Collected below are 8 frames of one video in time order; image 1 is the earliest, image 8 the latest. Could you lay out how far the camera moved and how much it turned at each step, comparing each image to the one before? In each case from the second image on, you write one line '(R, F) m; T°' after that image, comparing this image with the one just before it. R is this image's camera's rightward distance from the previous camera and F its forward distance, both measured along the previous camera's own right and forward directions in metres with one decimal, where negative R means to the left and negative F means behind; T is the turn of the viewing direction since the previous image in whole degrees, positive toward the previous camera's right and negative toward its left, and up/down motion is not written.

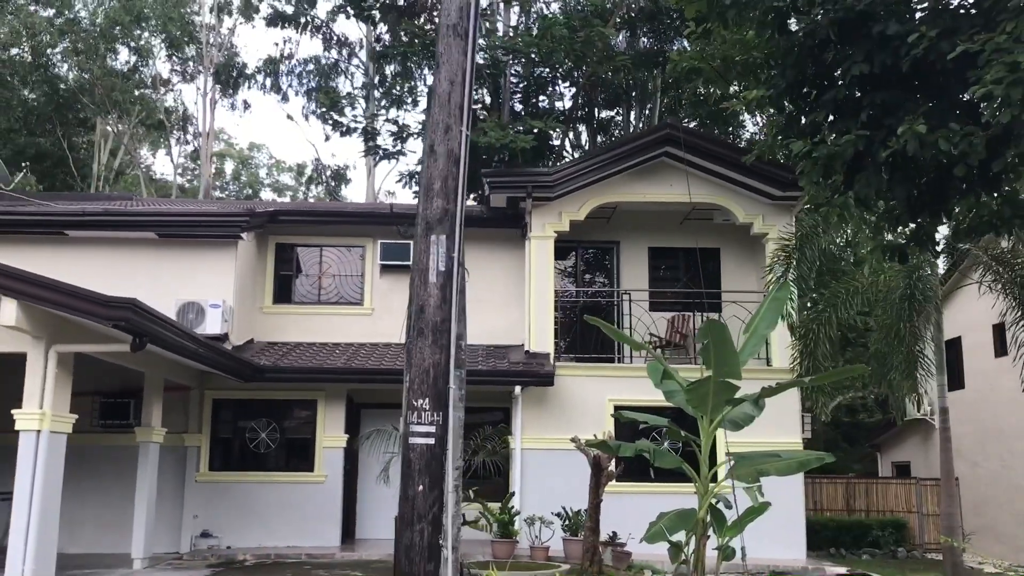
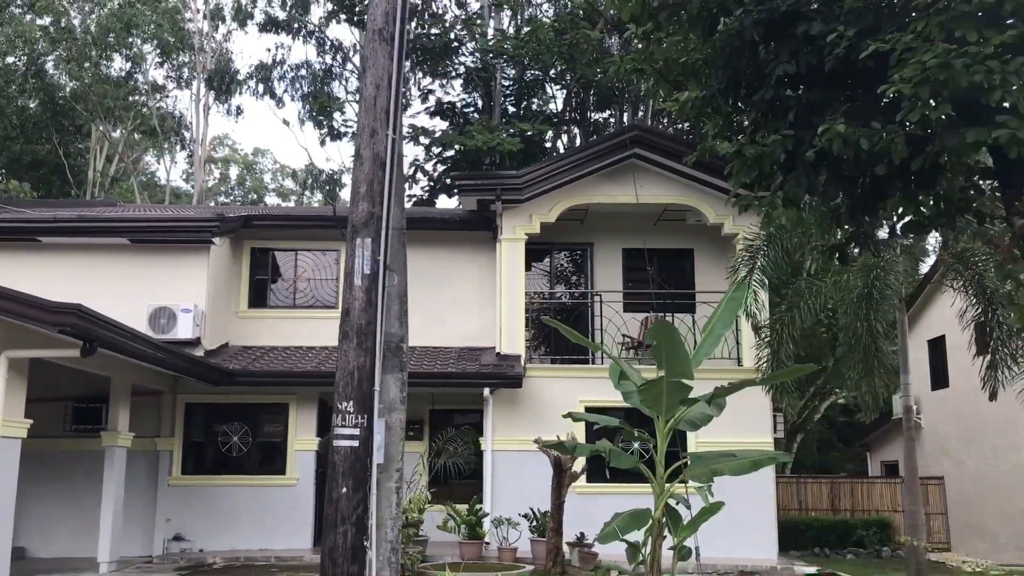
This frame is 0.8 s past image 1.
(+0.6, 0.0) m; 0°
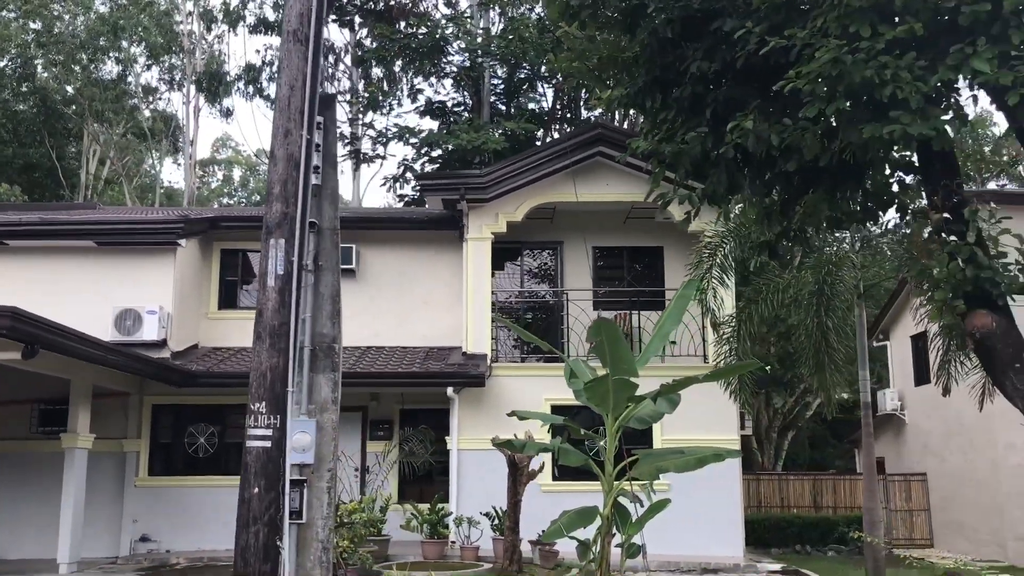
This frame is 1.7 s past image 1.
(+0.6, 0.0) m; 0°
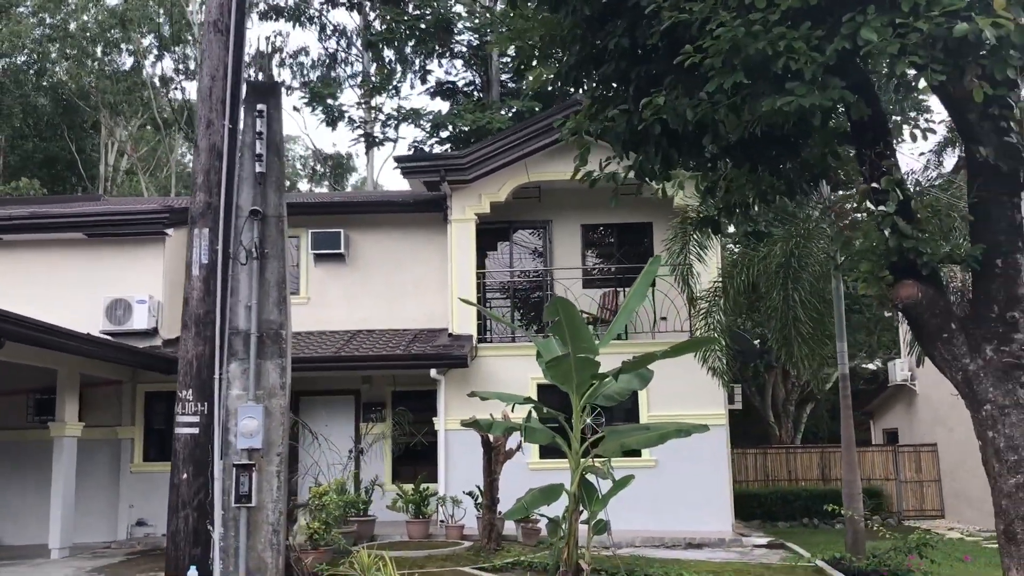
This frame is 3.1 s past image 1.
(+0.8, 0.0) m; -2°
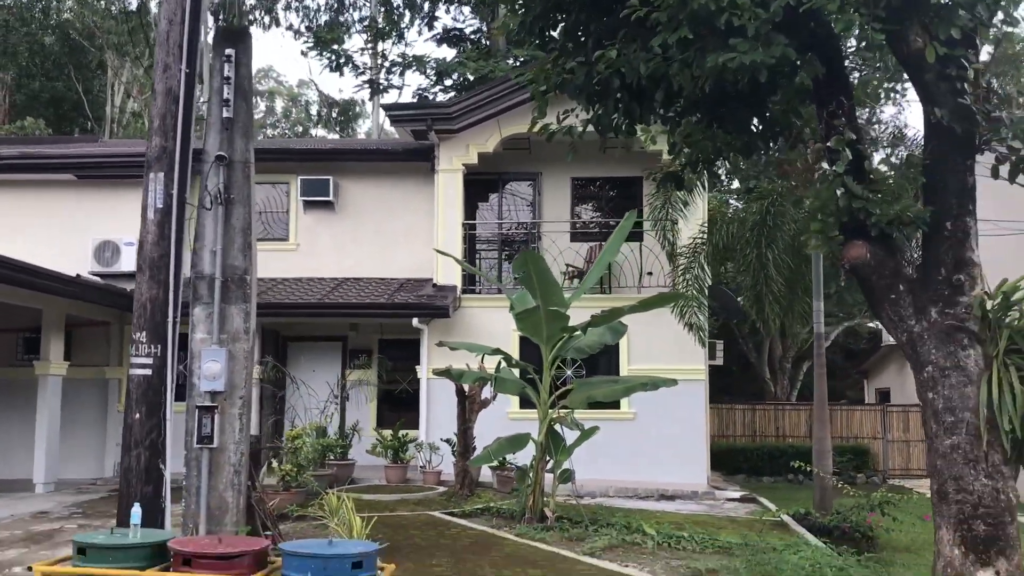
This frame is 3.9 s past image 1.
(+0.4, 0.0) m; -1°
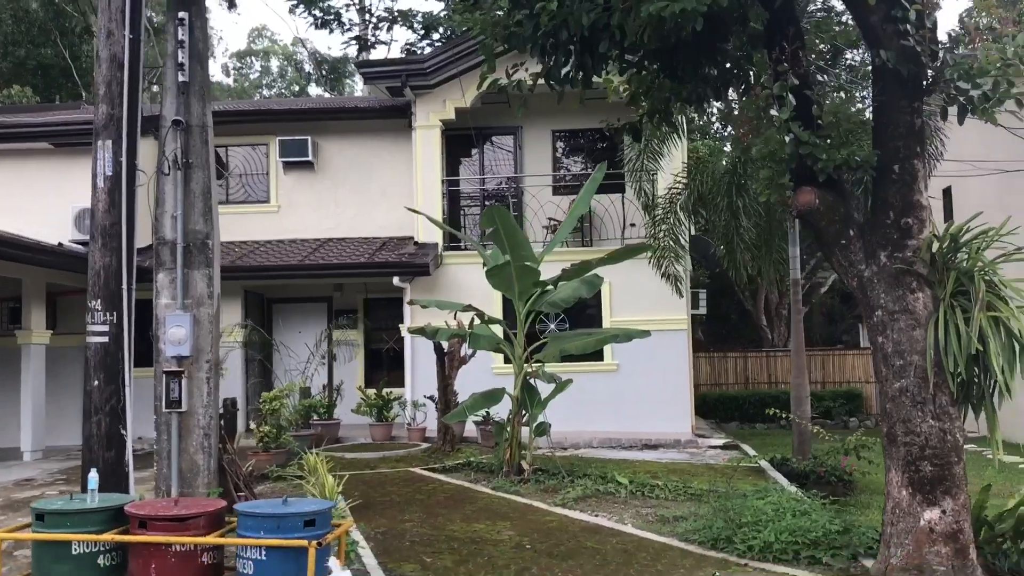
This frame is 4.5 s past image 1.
(+0.4, 0.0) m; 0°
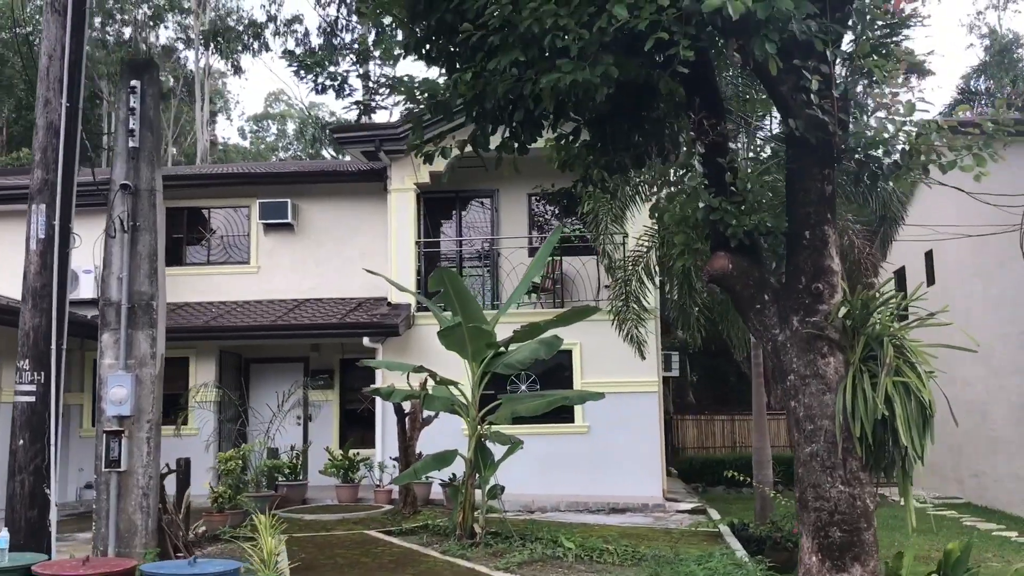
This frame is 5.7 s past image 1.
(+0.6, -0.1) m; -1°
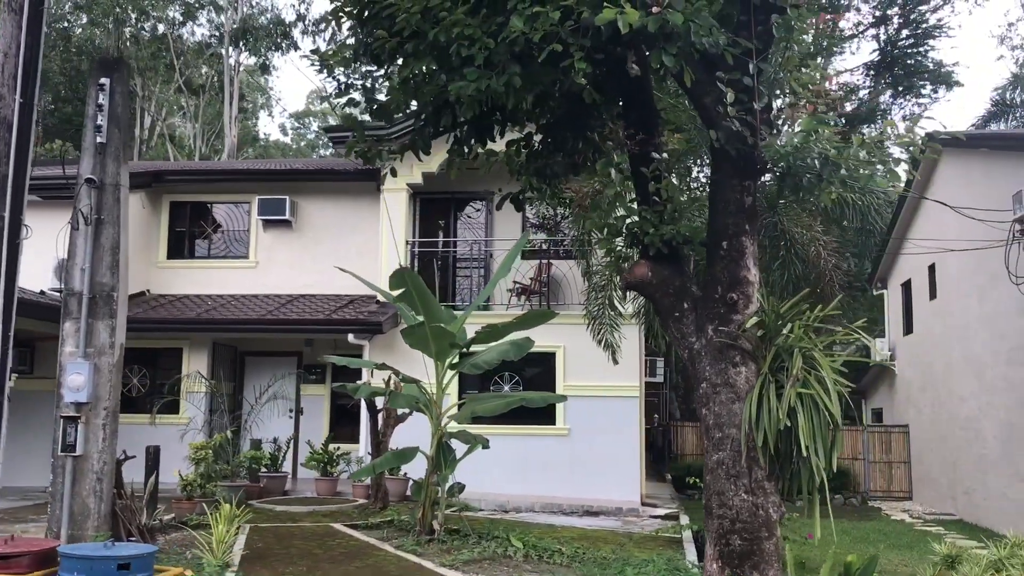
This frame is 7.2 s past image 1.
(+0.8, -0.1) m; -2°
